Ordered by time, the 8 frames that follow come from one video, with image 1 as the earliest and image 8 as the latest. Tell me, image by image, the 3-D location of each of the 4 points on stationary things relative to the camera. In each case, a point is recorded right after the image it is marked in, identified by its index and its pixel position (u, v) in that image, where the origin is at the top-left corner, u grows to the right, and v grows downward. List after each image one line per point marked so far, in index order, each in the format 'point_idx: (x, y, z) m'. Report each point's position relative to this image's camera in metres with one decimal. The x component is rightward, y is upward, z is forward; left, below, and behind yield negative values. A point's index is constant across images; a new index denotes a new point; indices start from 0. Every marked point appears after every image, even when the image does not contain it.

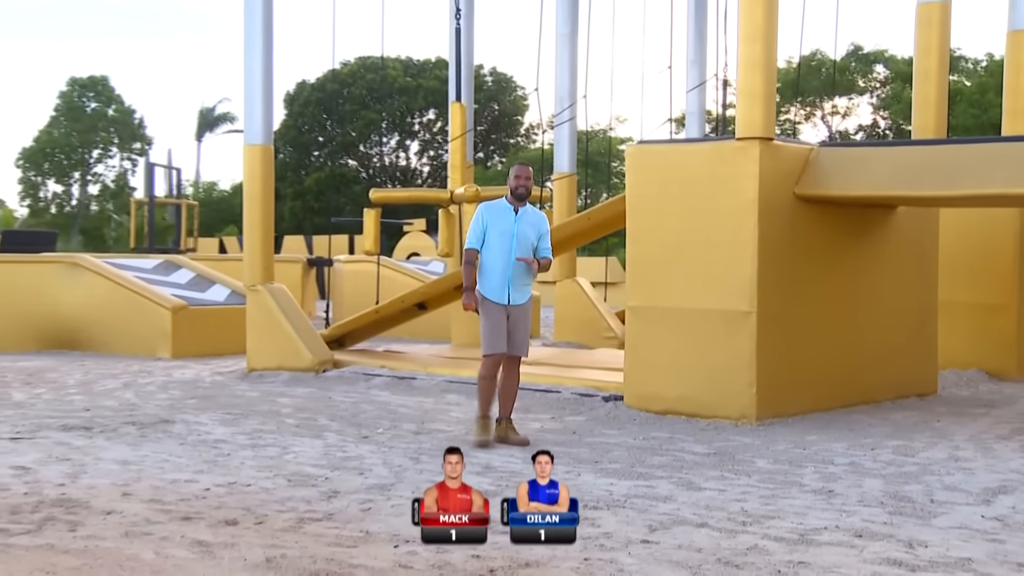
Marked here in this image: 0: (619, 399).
0: (+0.5, -0.5, +8.0) m
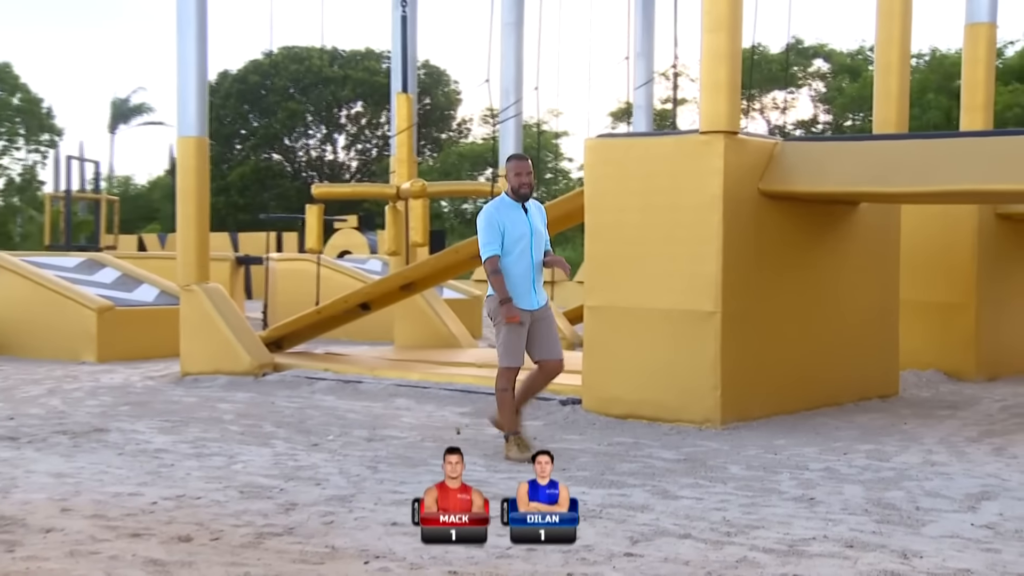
0: (+0.3, -0.5, +7.8) m
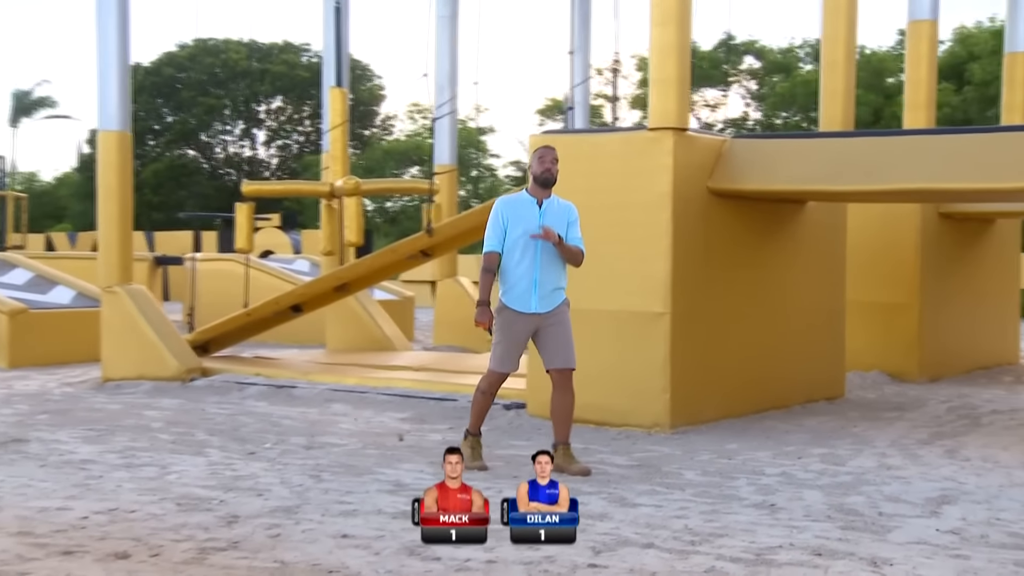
0: (0.0, -0.5, +7.6) m
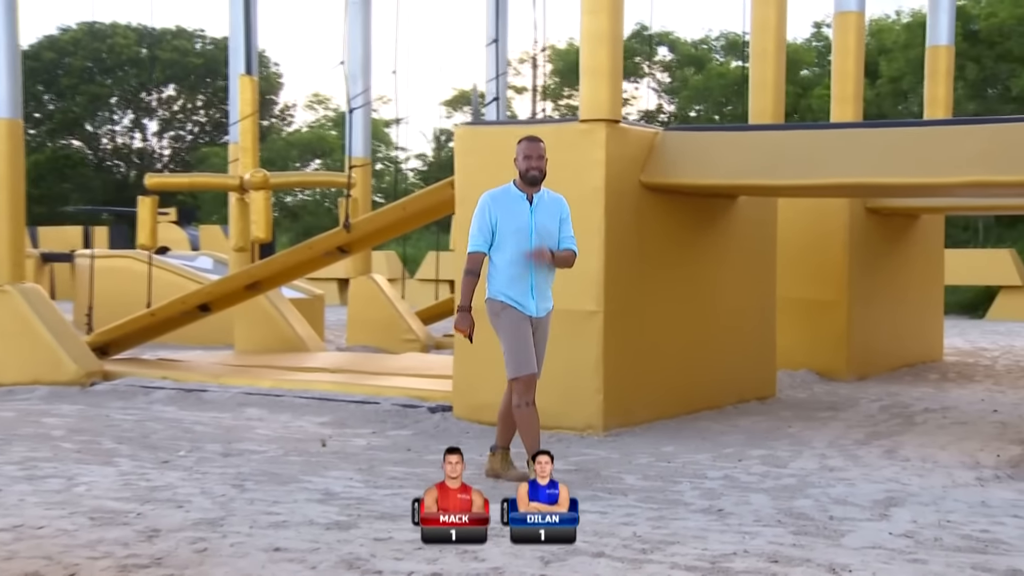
0: (-0.3, -0.5, +7.3) m
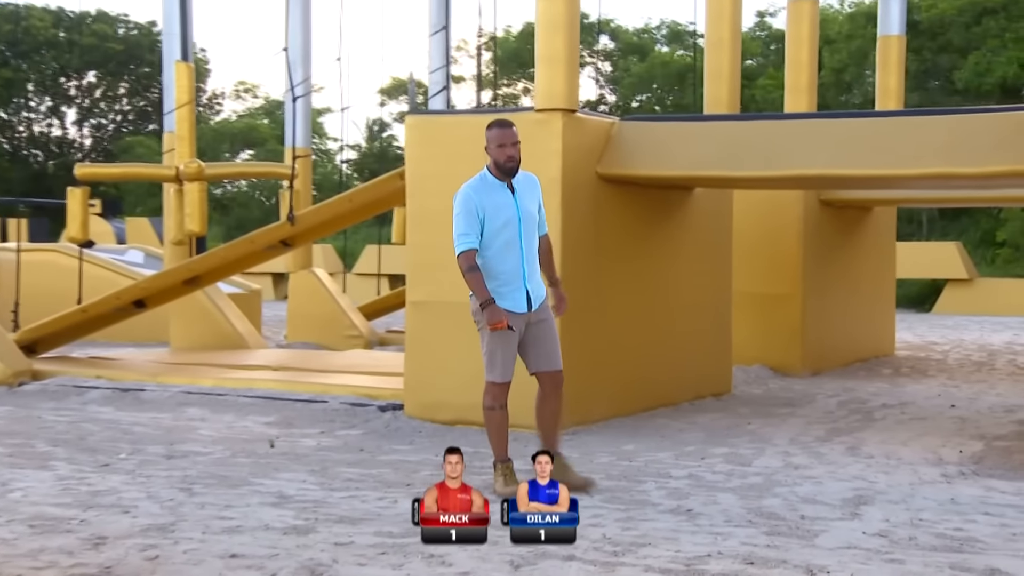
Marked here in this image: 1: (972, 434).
0: (-0.5, -0.5, +7.0) m
1: (+1.8, -0.6, +6.8) m
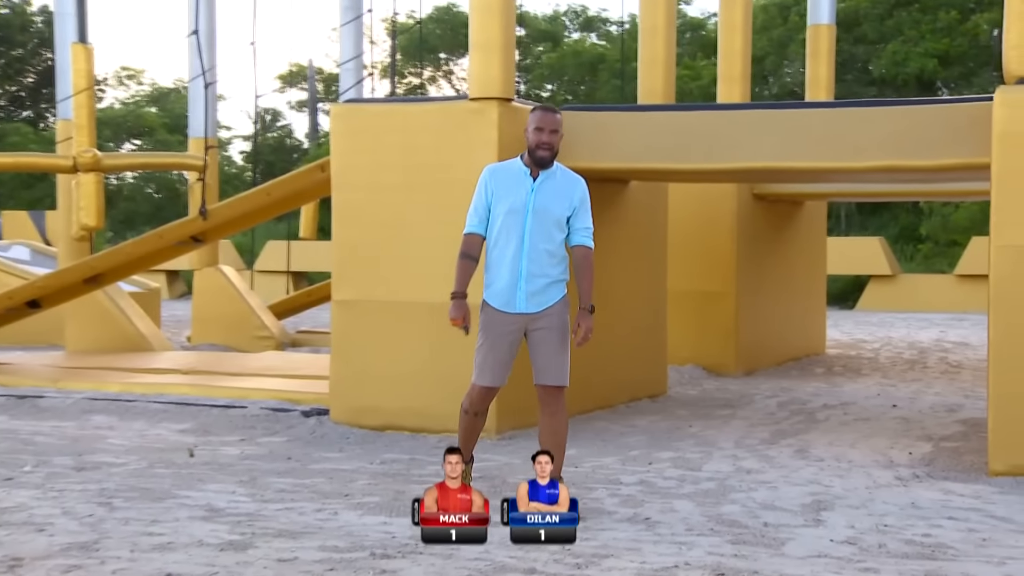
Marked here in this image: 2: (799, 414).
0: (-0.8, -0.5, +6.6) m
1: (+1.6, -0.6, +6.6) m
2: (+1.1, -0.5, +6.9) m
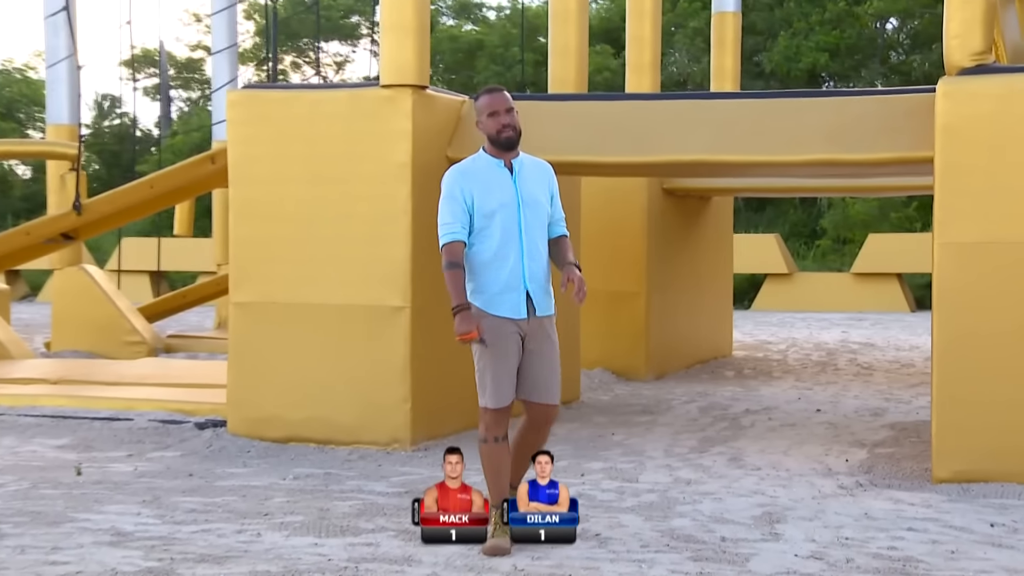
0: (-1.1, -0.5, +6.0) m
1: (+1.2, -0.6, +6.3) m
2: (+0.8, -0.5, +6.5) m
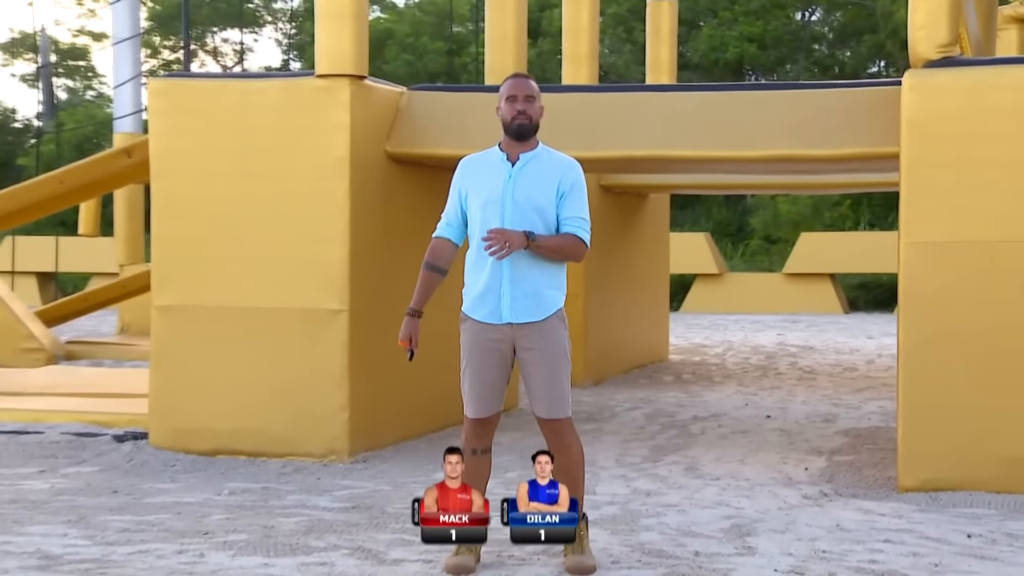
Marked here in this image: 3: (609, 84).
0: (-1.3, -0.5, +5.5) m
1: (+1.0, -0.6, +6.0) m
2: (+0.5, -0.5, +6.2) m
3: (+0.2, +0.7, +6.0) m
